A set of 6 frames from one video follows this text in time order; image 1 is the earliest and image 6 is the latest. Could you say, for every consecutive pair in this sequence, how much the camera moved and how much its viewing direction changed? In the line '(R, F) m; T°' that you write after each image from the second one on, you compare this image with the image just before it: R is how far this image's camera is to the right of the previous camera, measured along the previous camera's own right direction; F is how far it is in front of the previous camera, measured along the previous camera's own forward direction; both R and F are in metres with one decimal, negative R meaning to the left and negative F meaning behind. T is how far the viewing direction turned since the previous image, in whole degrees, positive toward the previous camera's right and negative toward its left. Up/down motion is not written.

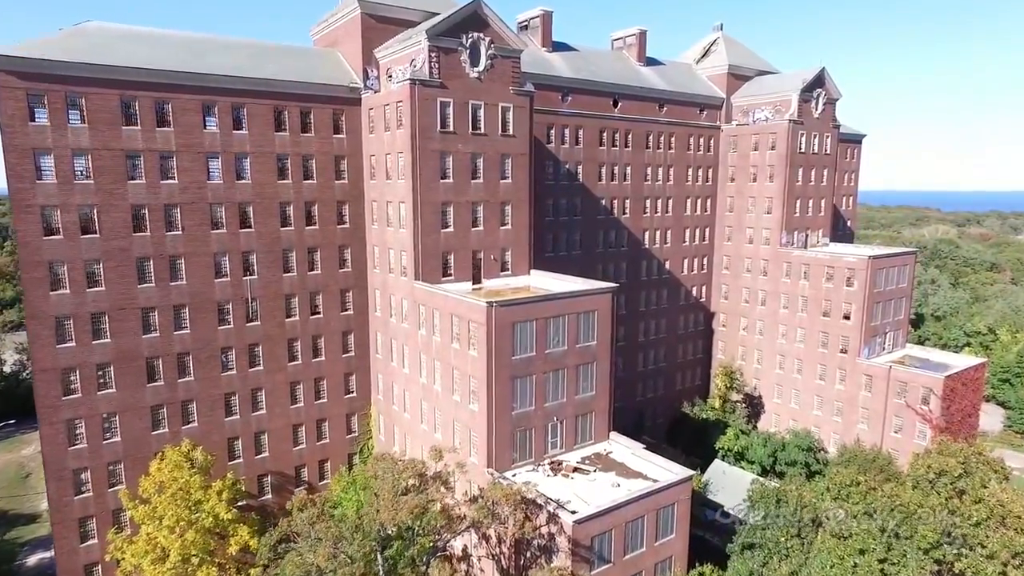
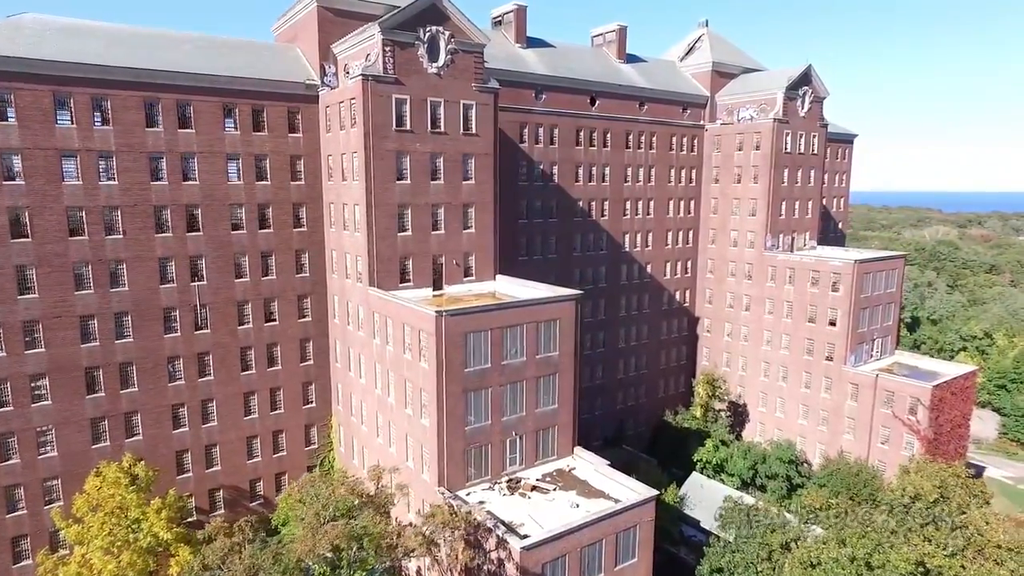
(+2.7, +2.2) m; 0°
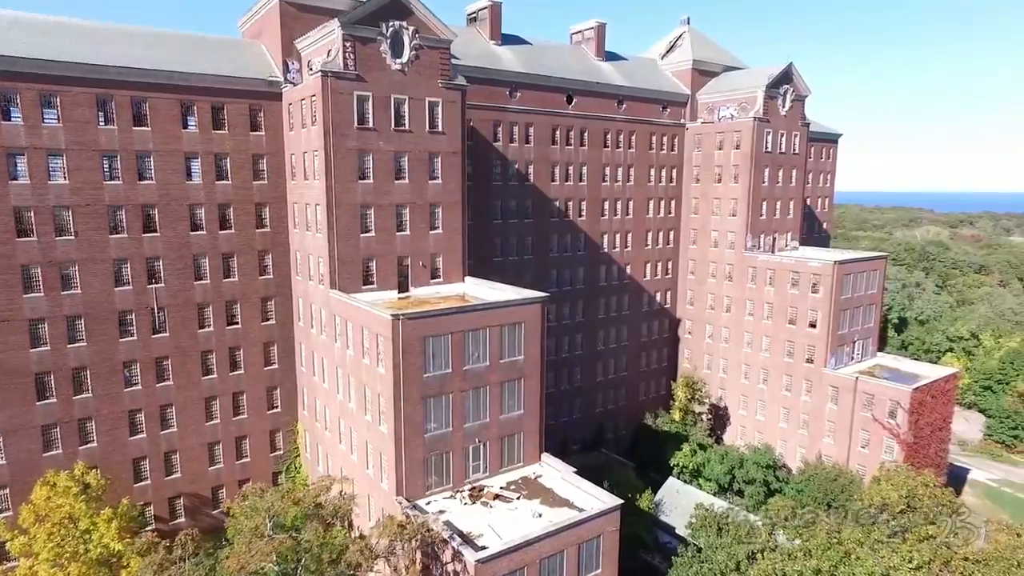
(+1.9, +1.1) m; 0°
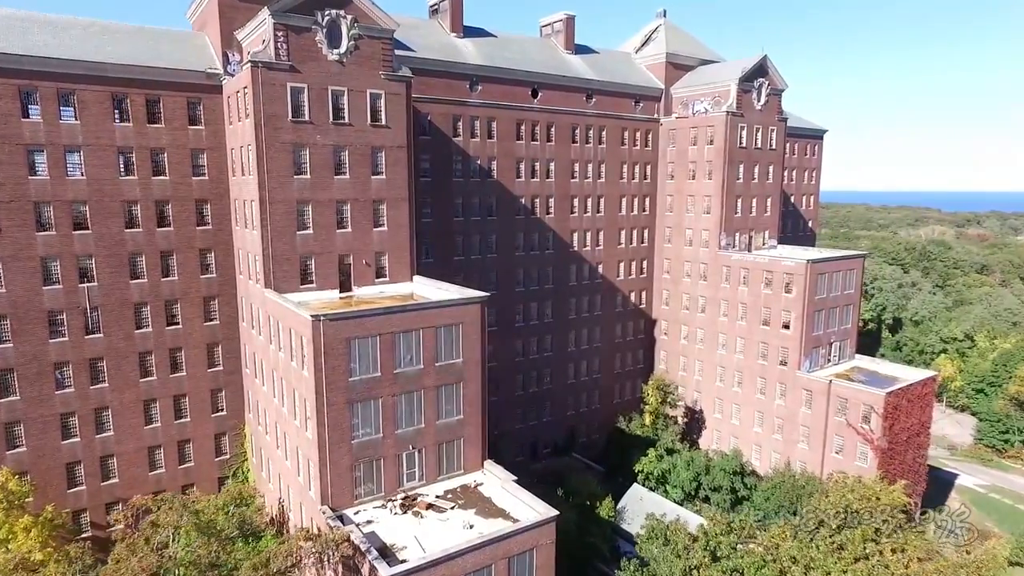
(+4.0, +1.7) m; -1°
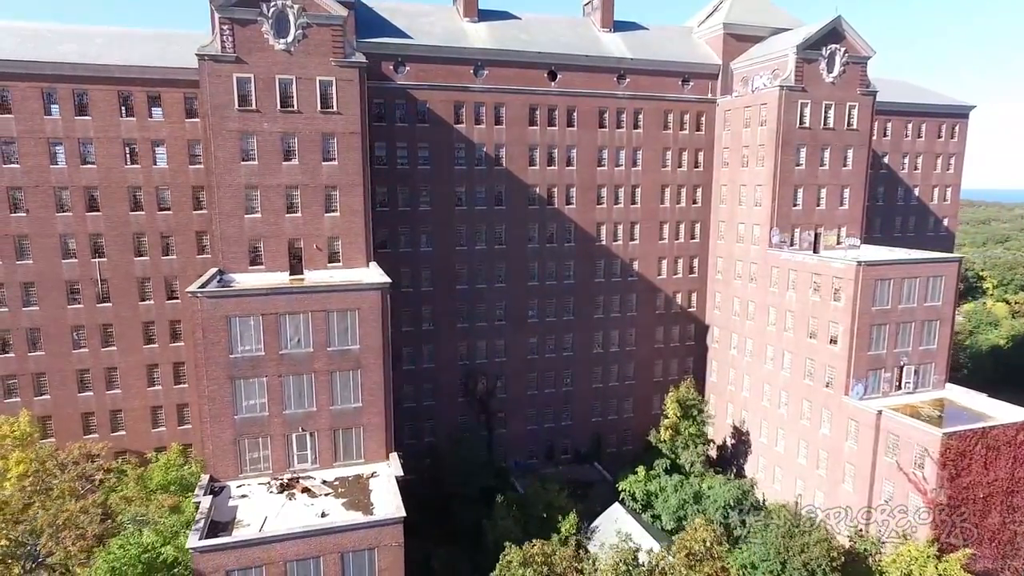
(+15.5, +4.8) m; -17°
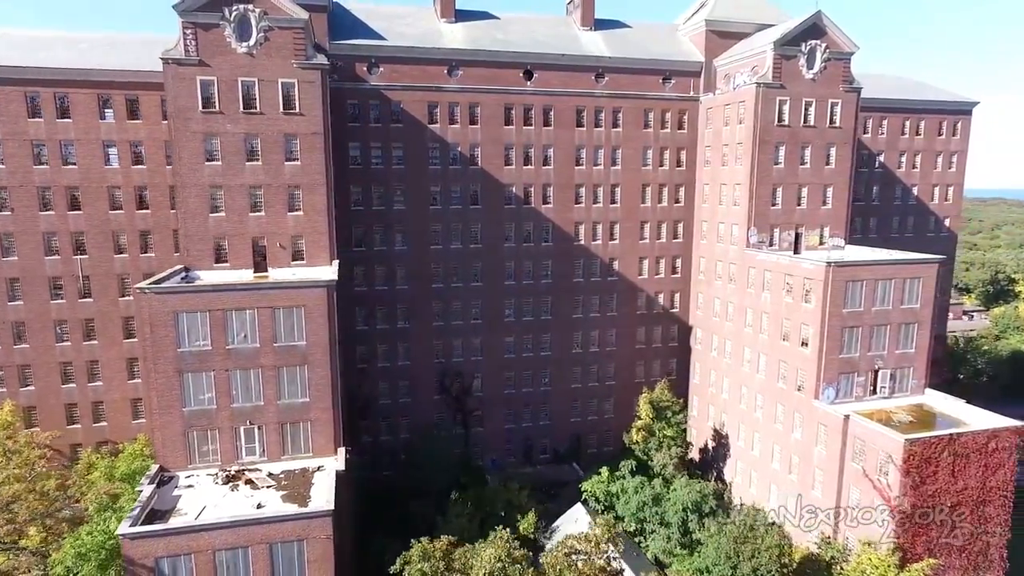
(+5.1, 0.0) m; -3°
